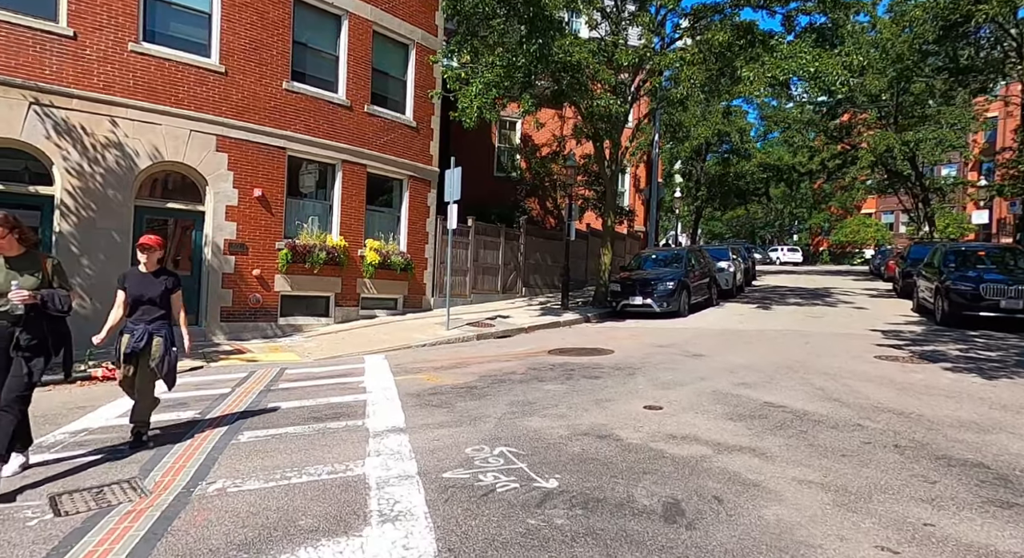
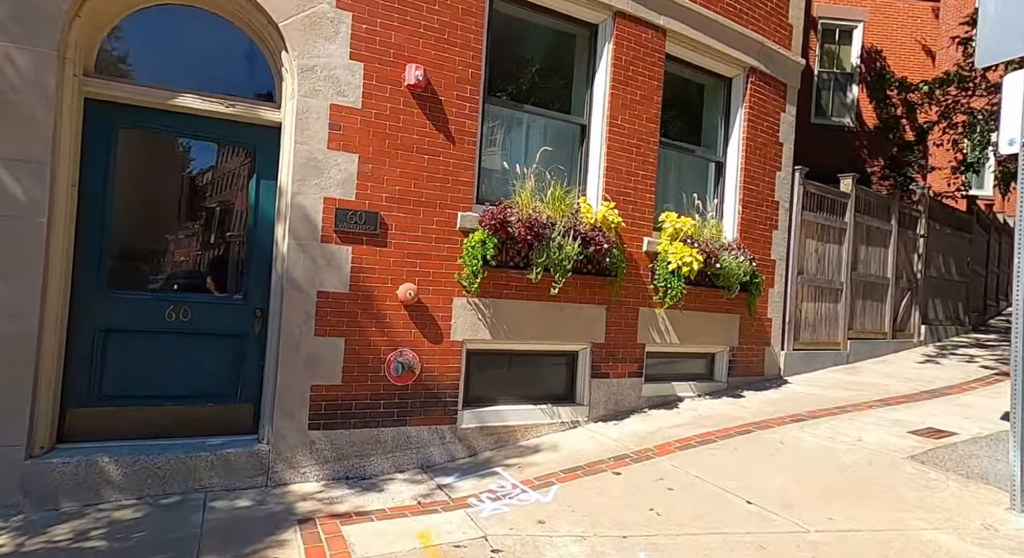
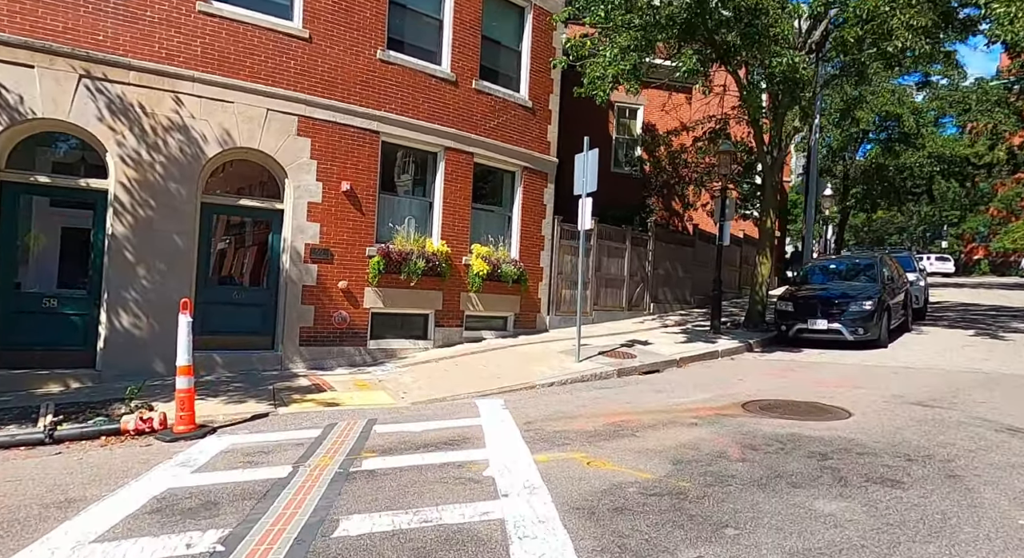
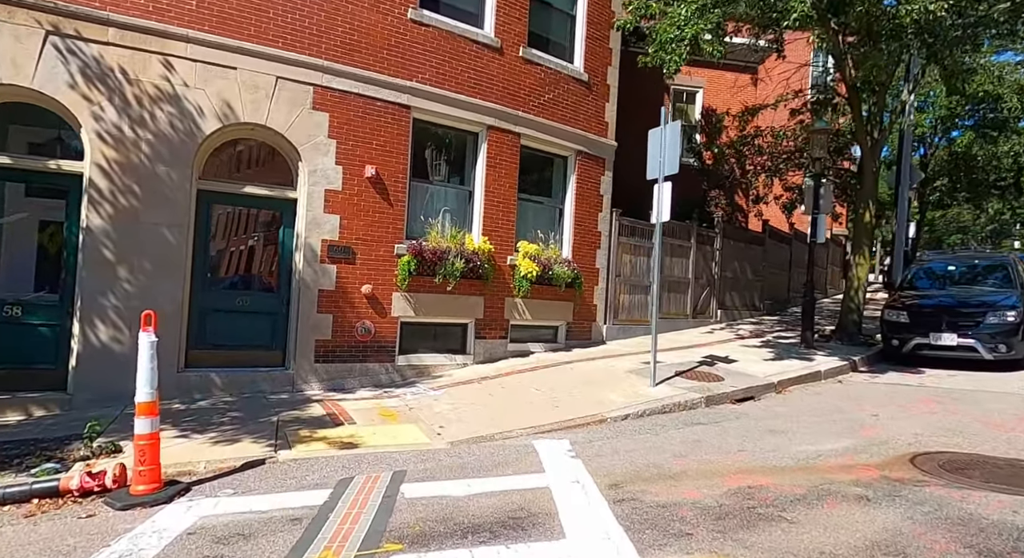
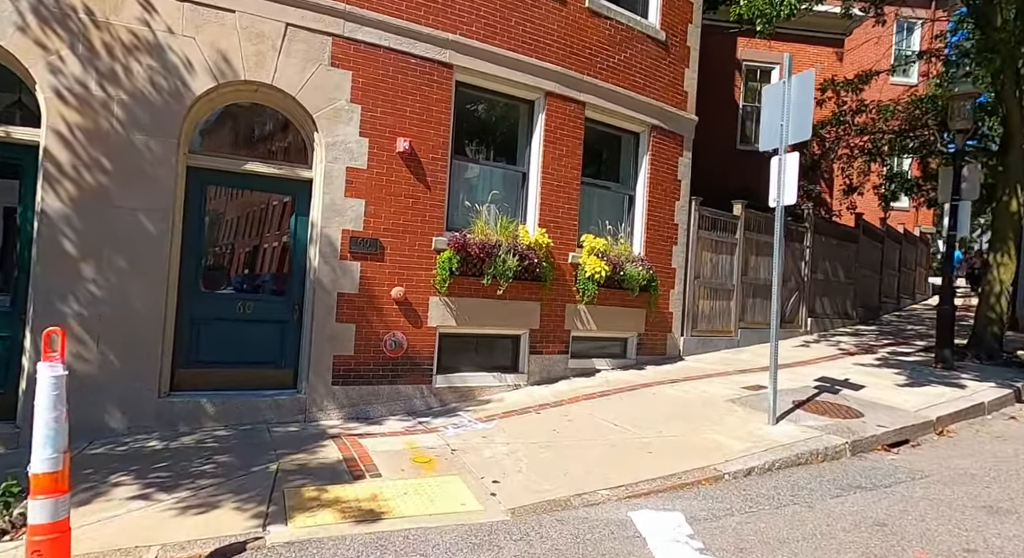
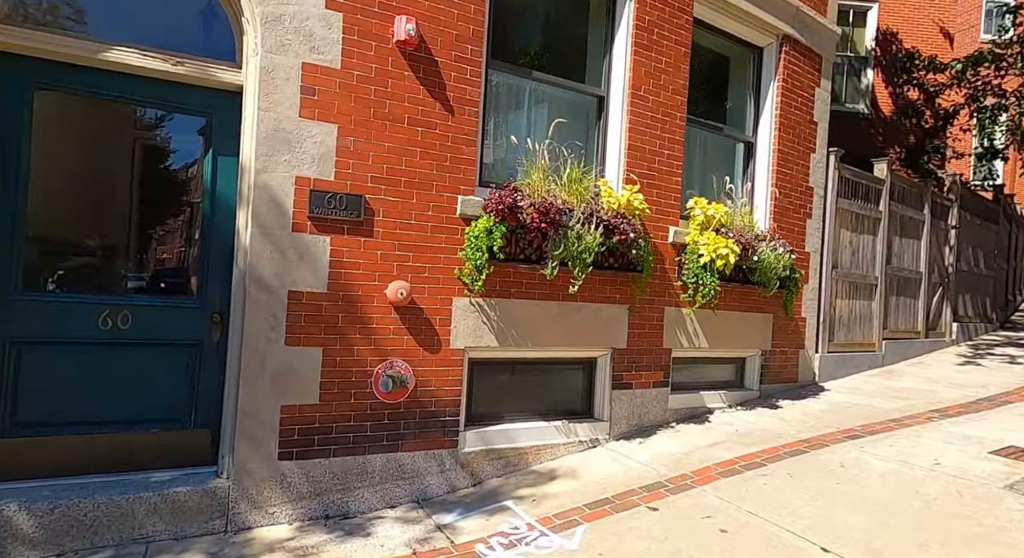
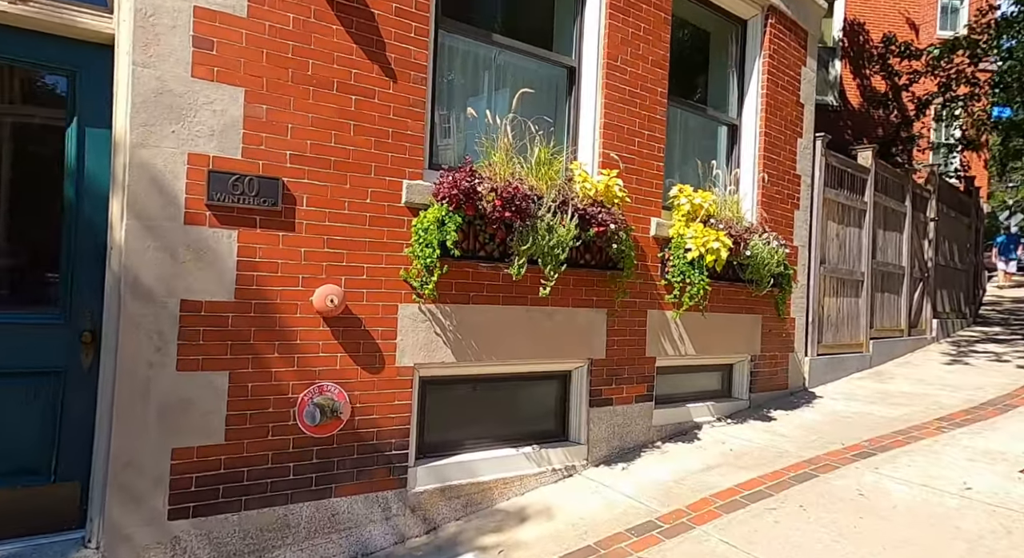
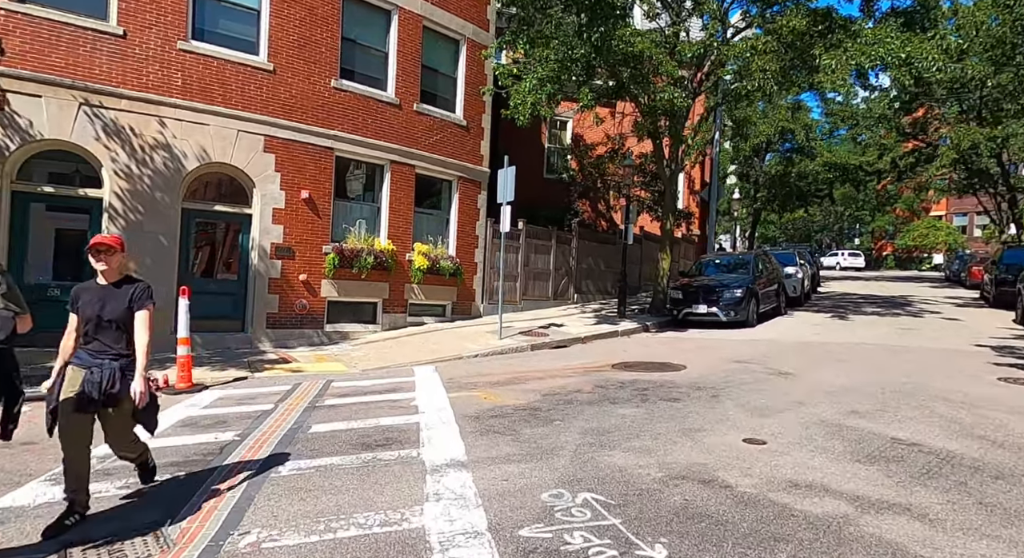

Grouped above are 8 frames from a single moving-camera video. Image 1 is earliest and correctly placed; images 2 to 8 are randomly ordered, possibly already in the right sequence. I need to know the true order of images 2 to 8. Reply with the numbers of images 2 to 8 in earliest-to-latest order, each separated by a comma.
8, 3, 4, 5, 2, 6, 7
